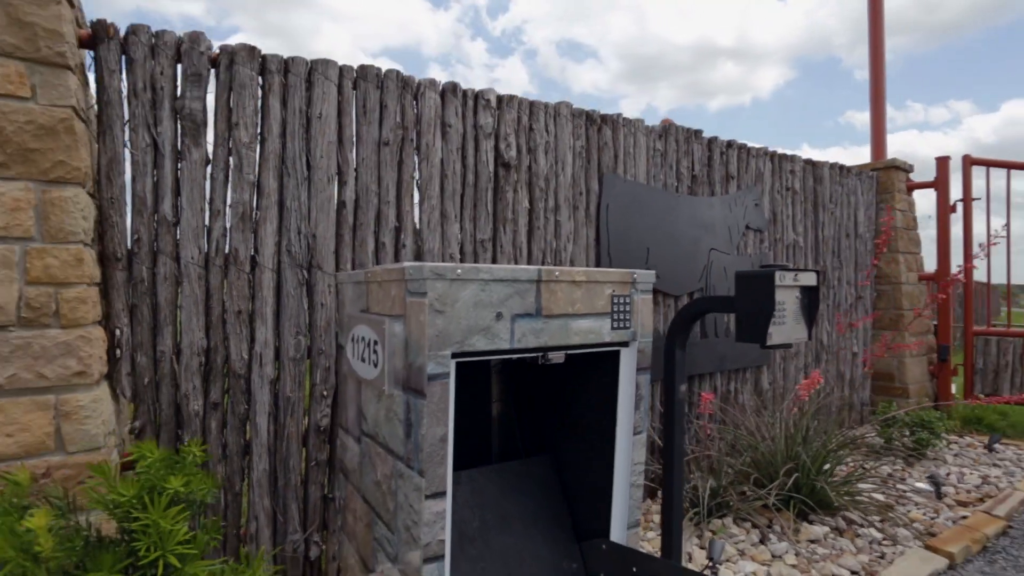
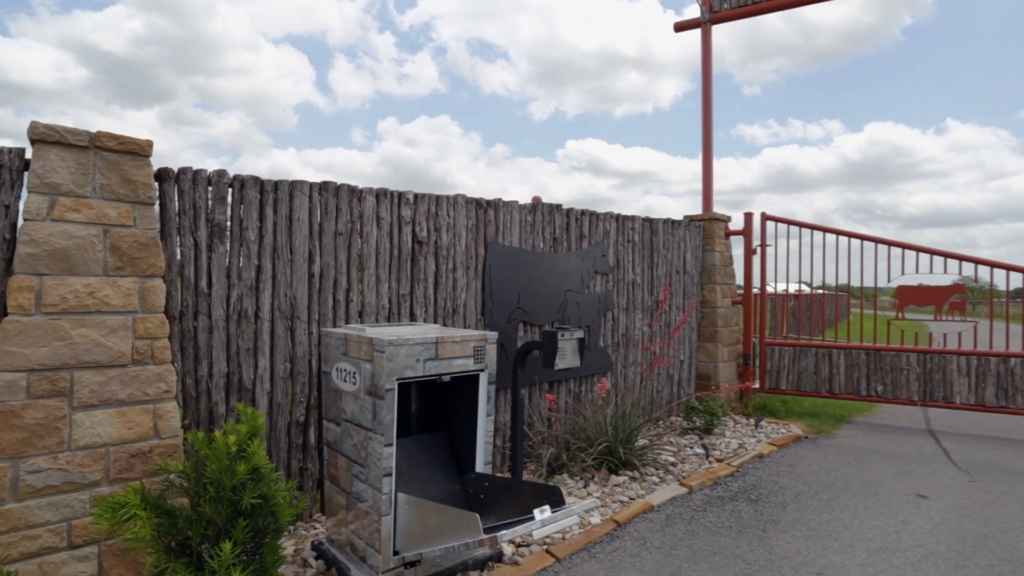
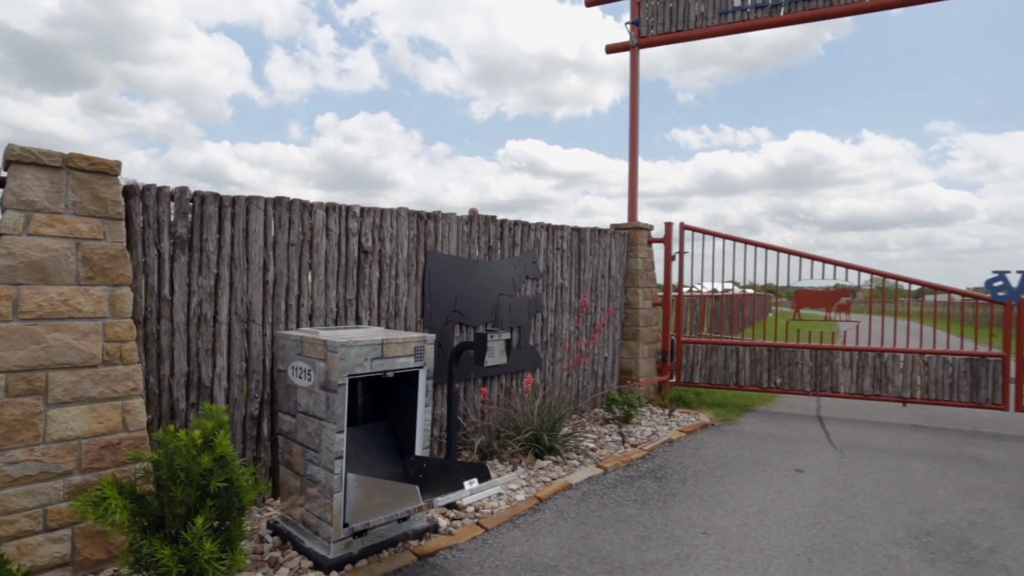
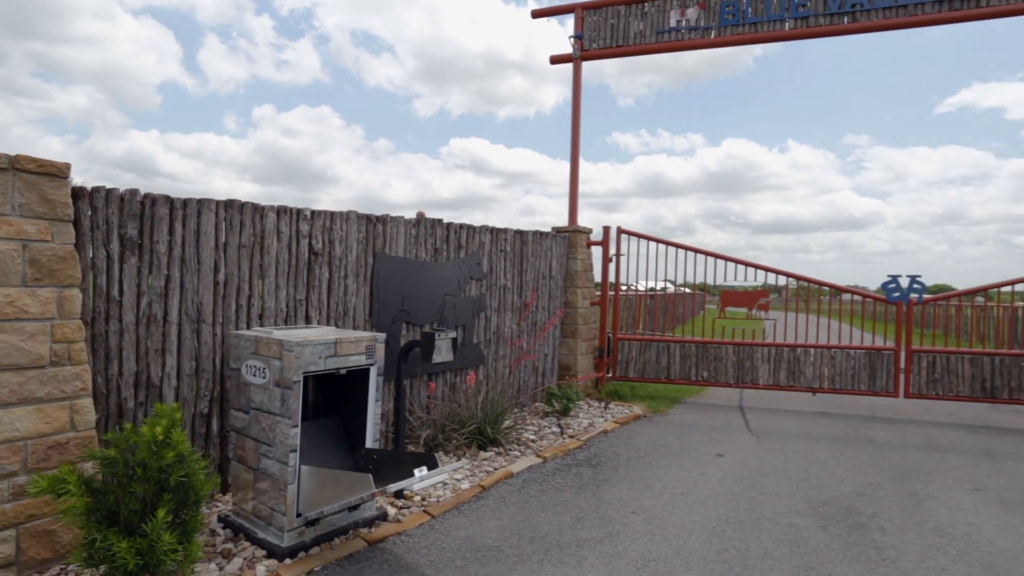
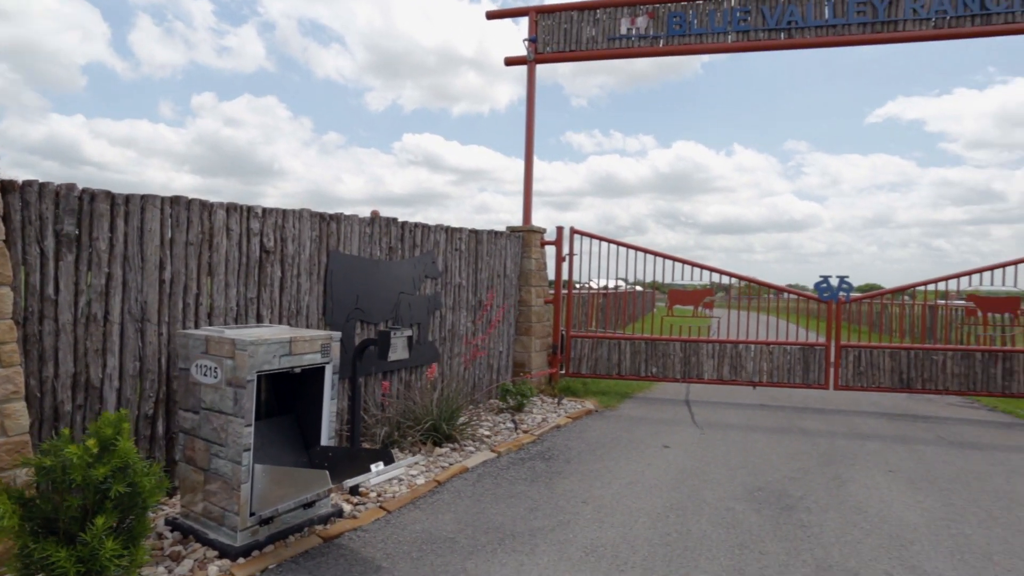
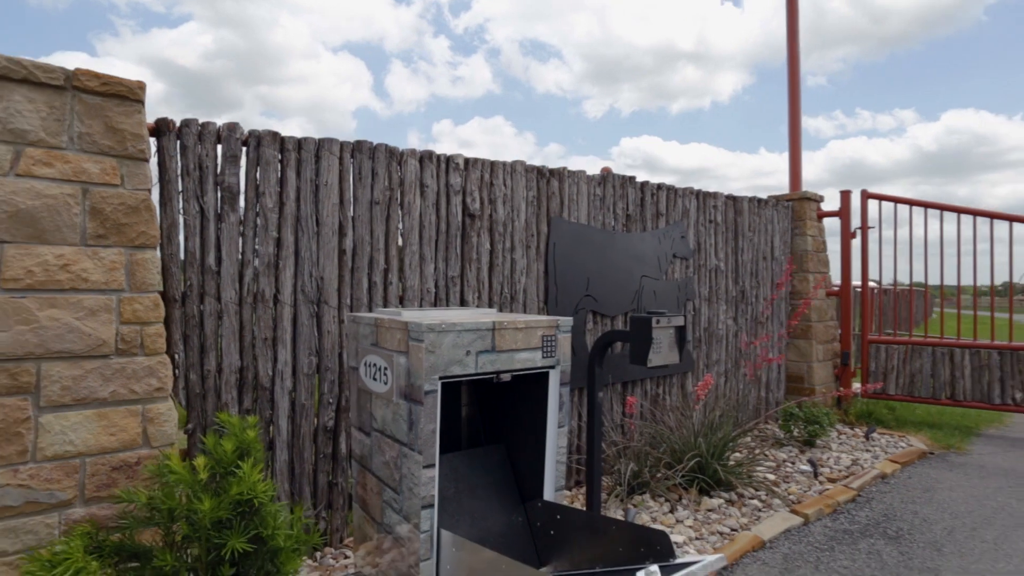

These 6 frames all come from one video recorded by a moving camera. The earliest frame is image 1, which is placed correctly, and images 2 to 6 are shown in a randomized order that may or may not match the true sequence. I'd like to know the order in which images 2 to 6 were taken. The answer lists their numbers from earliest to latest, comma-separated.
6, 2, 3, 4, 5
